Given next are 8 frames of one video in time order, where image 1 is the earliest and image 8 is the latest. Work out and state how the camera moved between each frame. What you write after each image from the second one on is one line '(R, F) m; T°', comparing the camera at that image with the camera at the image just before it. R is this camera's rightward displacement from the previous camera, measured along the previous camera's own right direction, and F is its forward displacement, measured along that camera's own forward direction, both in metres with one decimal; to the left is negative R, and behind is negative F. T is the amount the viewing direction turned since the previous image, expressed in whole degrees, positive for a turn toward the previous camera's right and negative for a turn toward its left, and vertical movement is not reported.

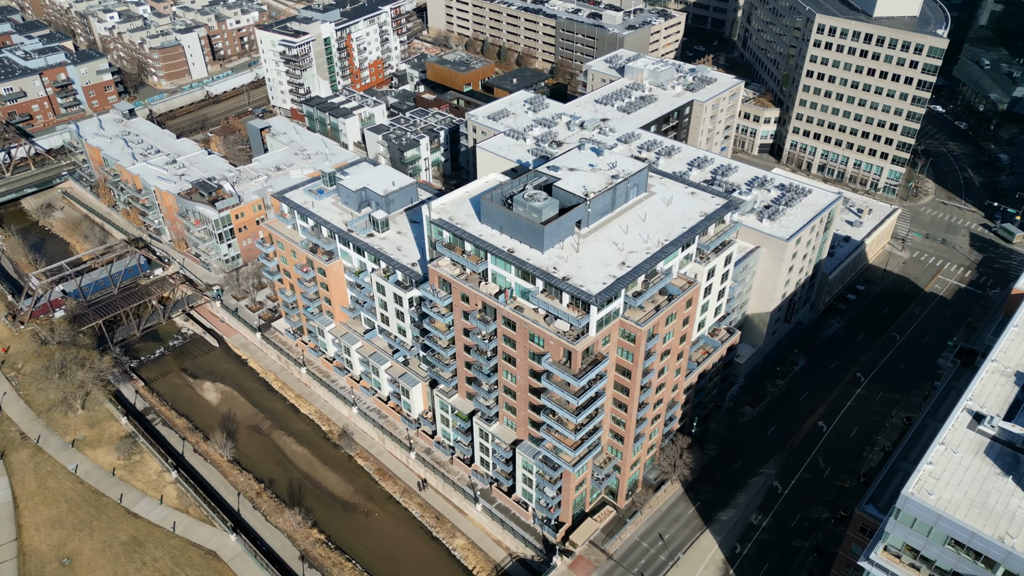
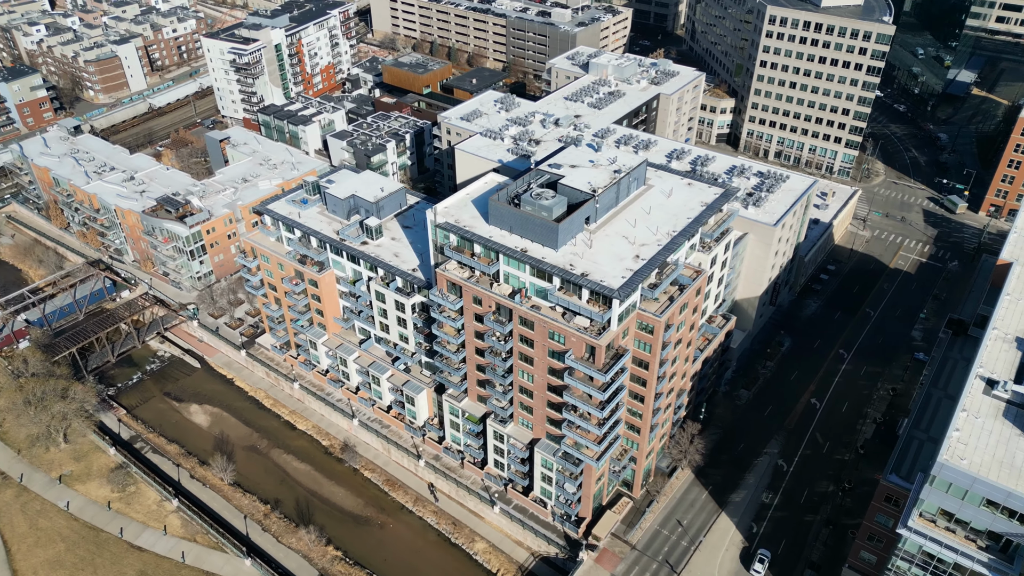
(-9.4, +0.6) m; +5°
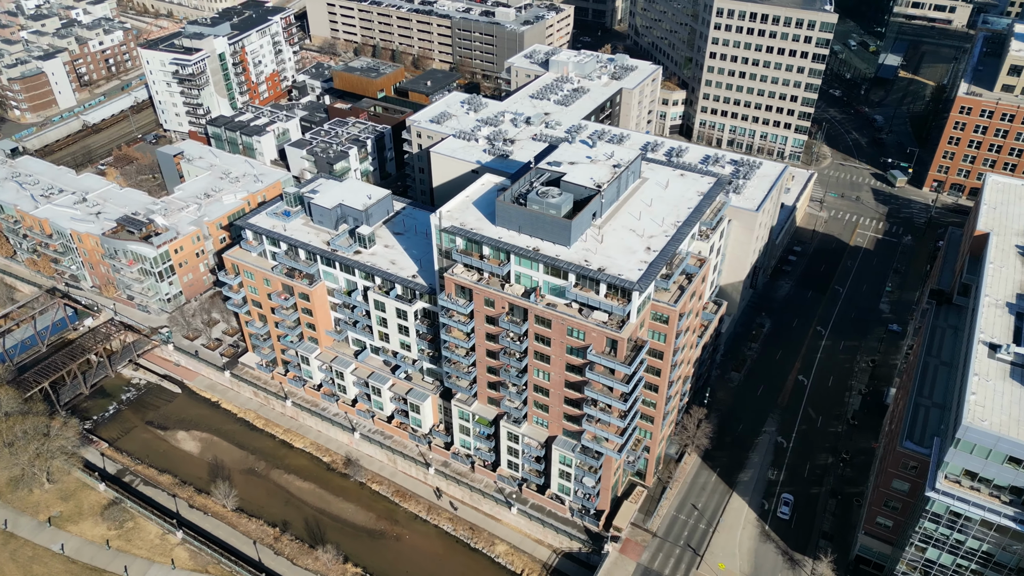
(-9.9, +0.6) m; +5°
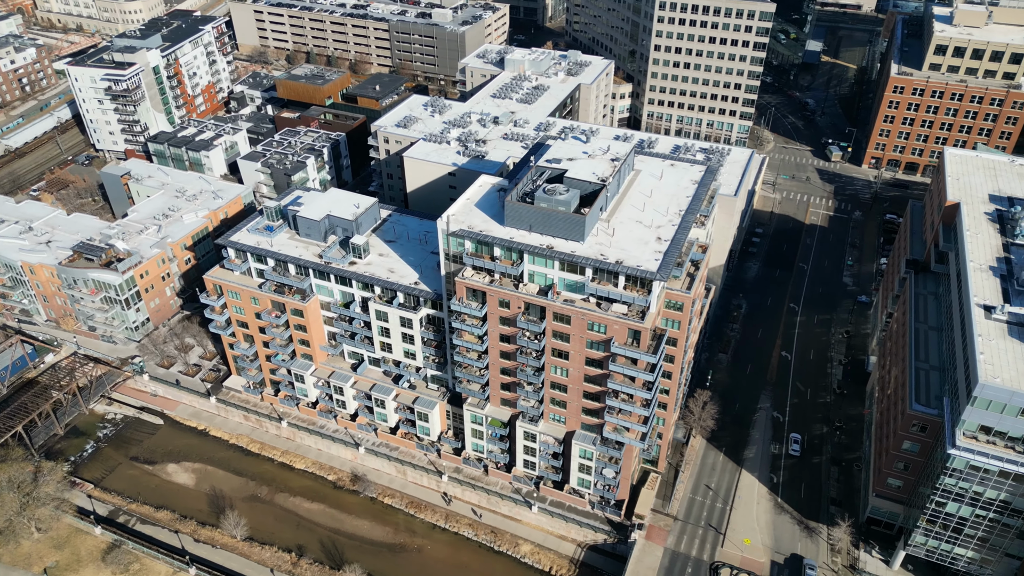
(-11.3, +0.7) m; +6°
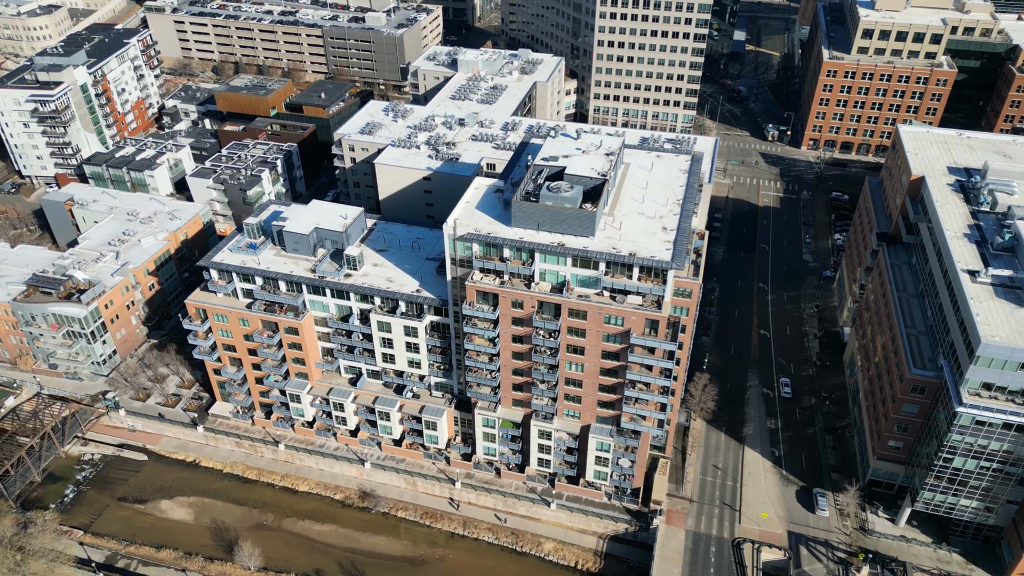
(-11.2, +0.8) m; +6°
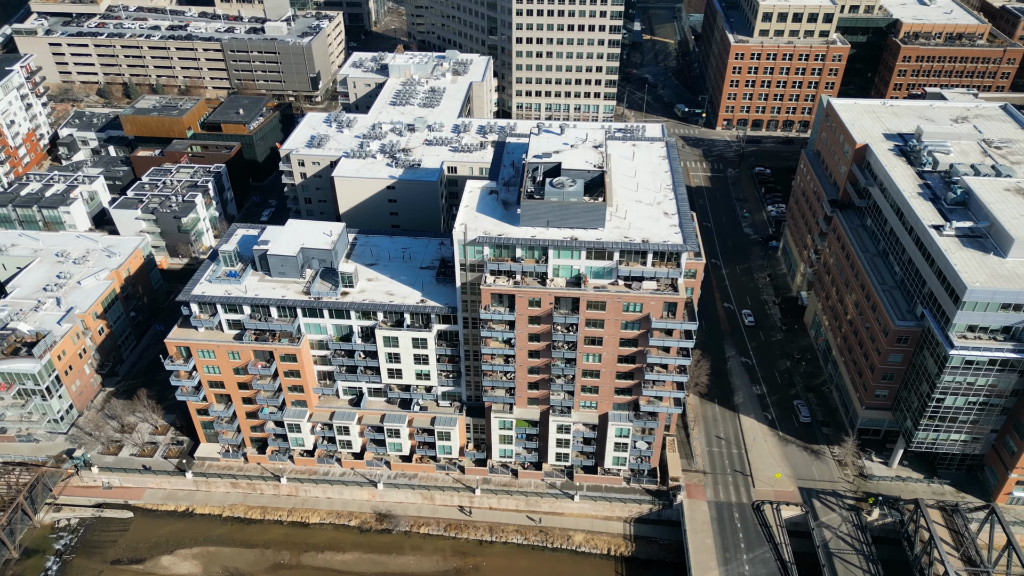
(-15.9, +1.4) m; +9°
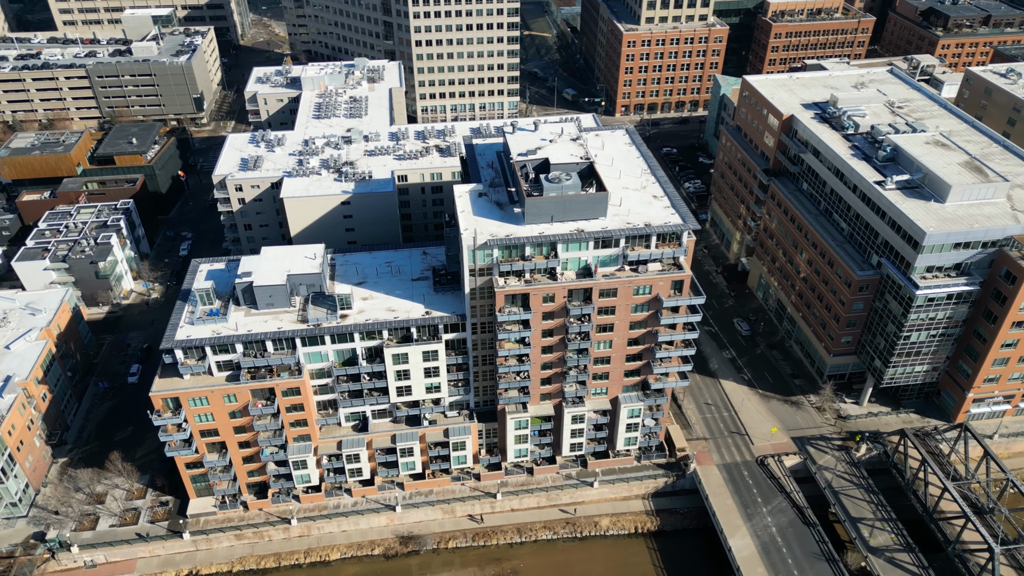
(-18.4, +1.8) m; +11°
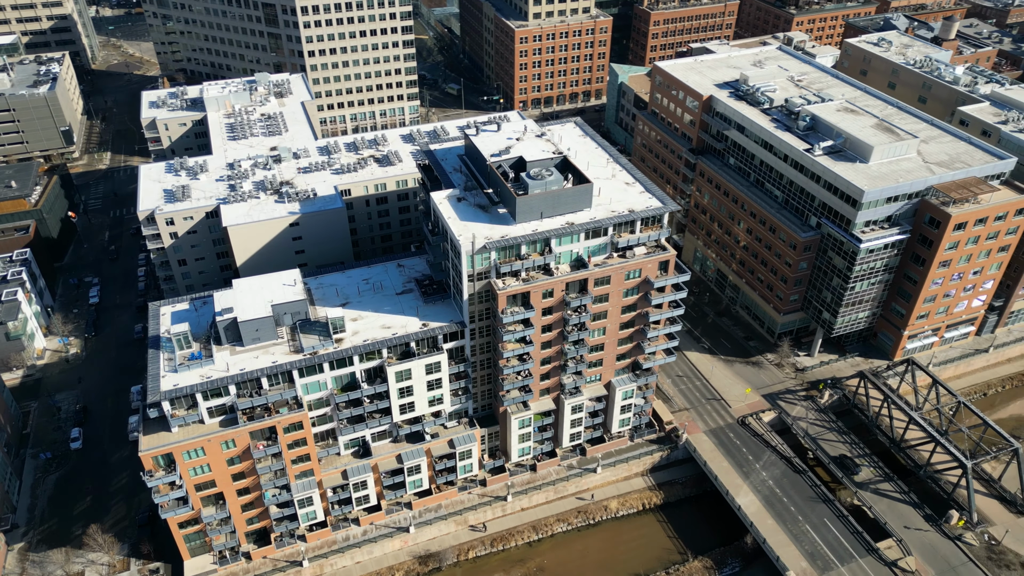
(-16.5, +1.5) m; +10°
